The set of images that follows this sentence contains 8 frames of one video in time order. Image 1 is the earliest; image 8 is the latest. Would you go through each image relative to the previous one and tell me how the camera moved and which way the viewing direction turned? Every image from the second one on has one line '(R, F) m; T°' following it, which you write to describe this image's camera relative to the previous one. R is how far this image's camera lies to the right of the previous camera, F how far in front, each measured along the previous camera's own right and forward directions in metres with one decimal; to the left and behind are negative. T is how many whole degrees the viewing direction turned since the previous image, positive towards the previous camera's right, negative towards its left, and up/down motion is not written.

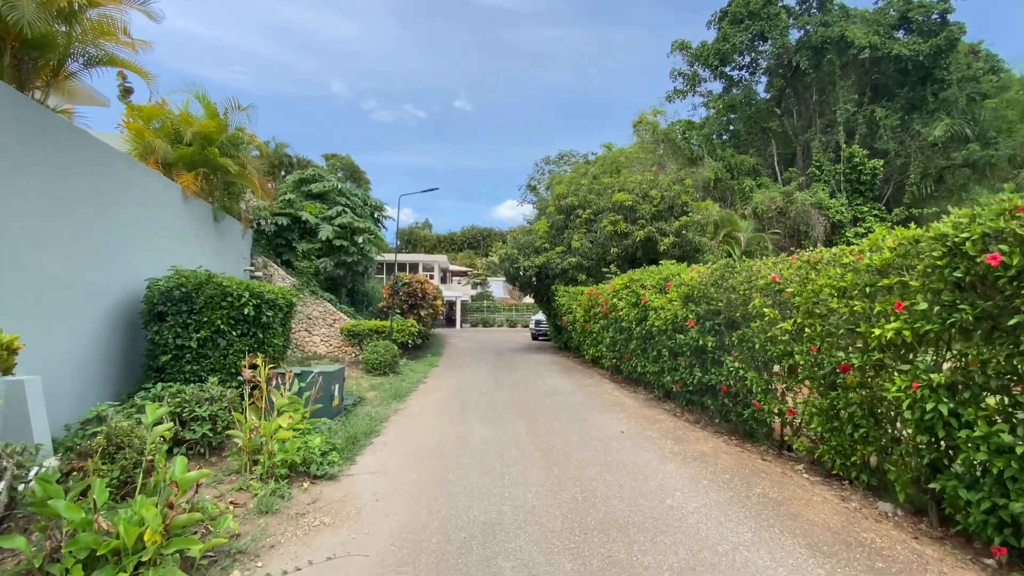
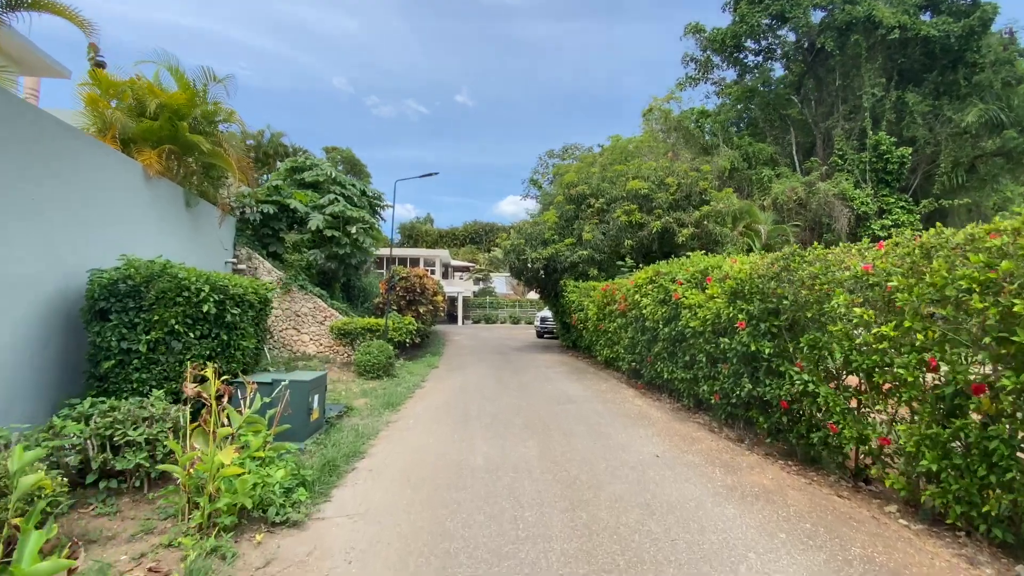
(-0.1, +1.2) m; 0°
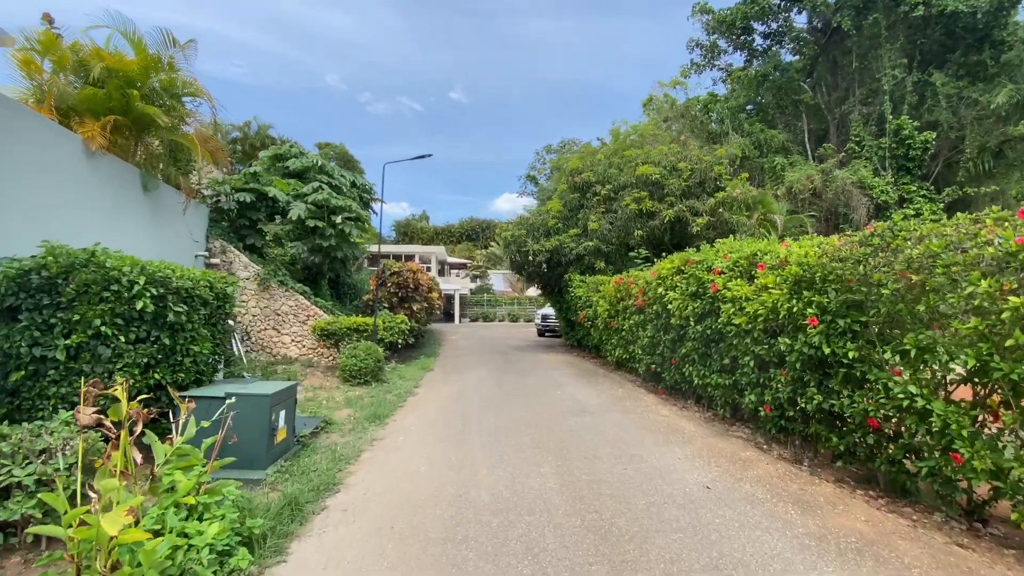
(-0.1, +1.2) m; 0°
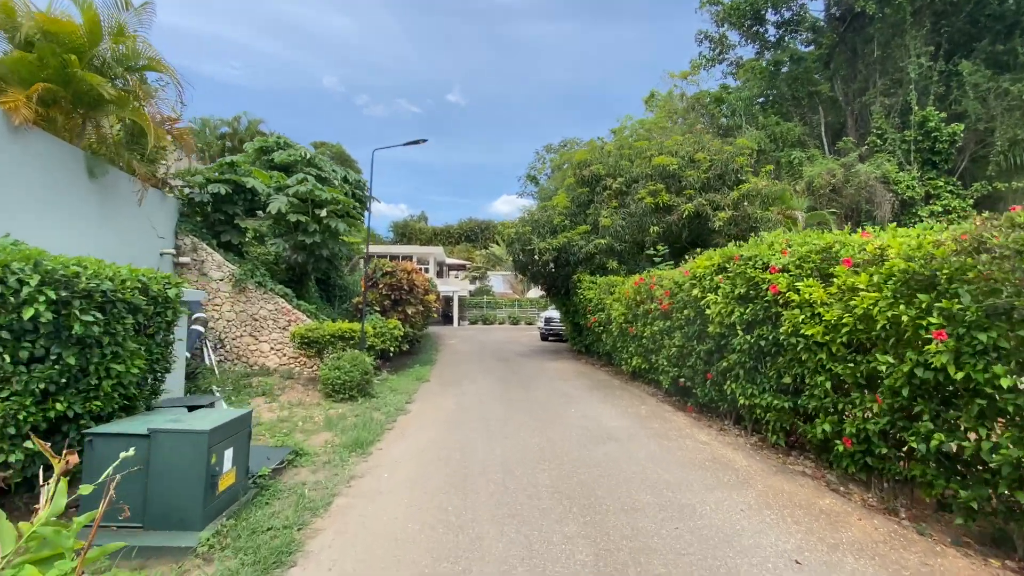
(-0.1, +1.2) m; 0°
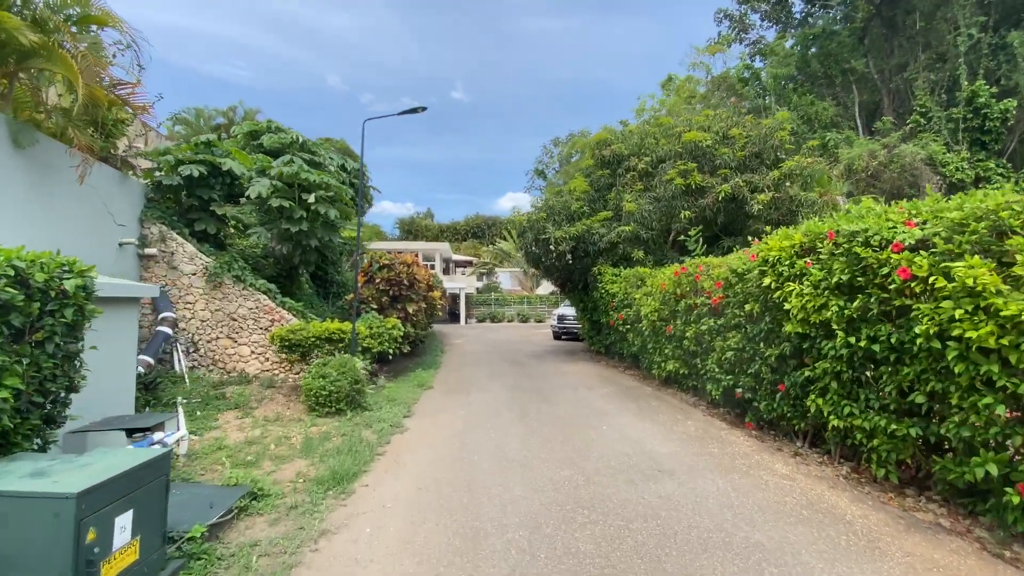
(-0.1, +1.4) m; -1°
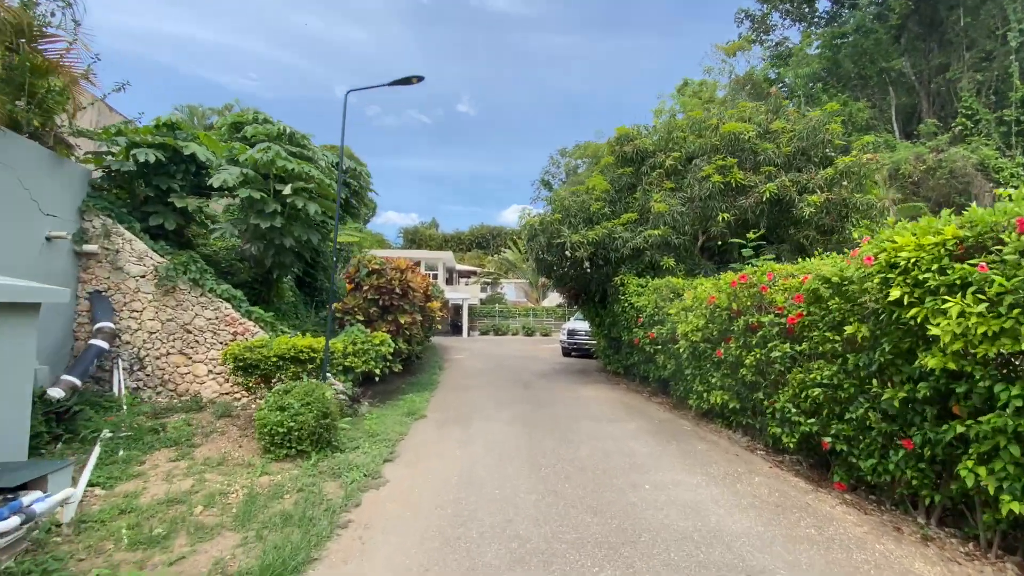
(-0.1, +1.5) m; 0°
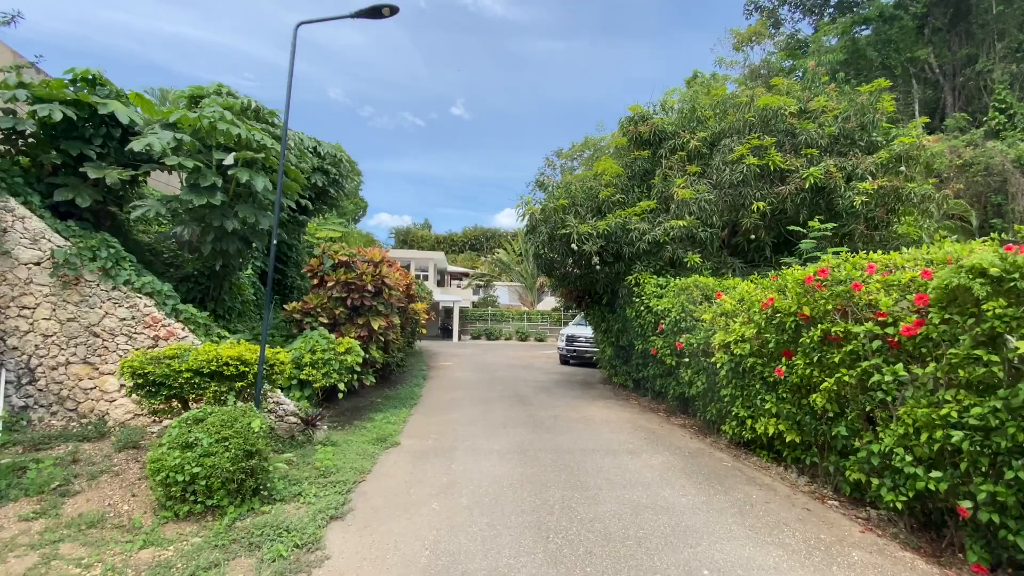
(0.0, +1.6) m; +1°
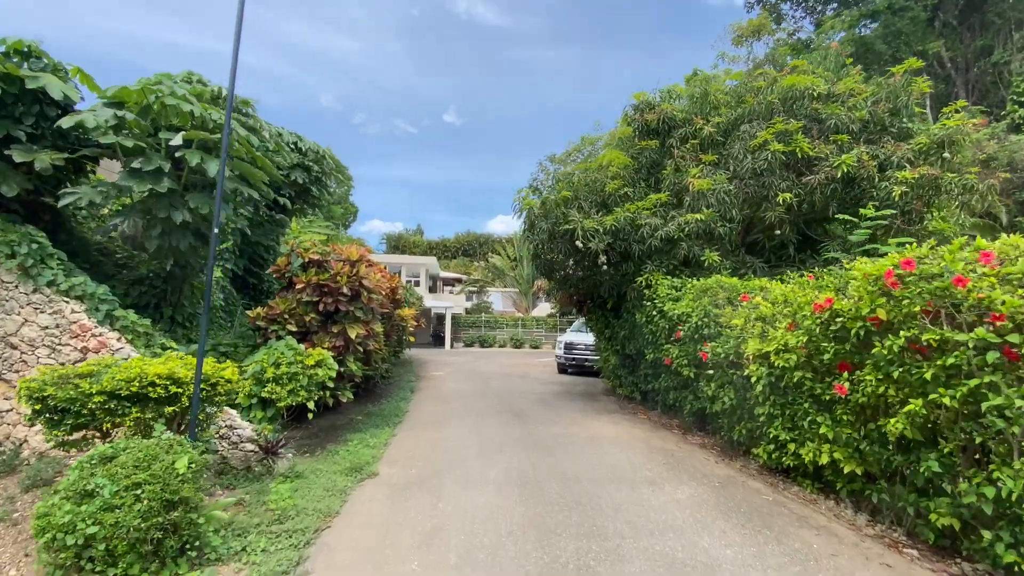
(-0.1, +0.9) m; +1°
